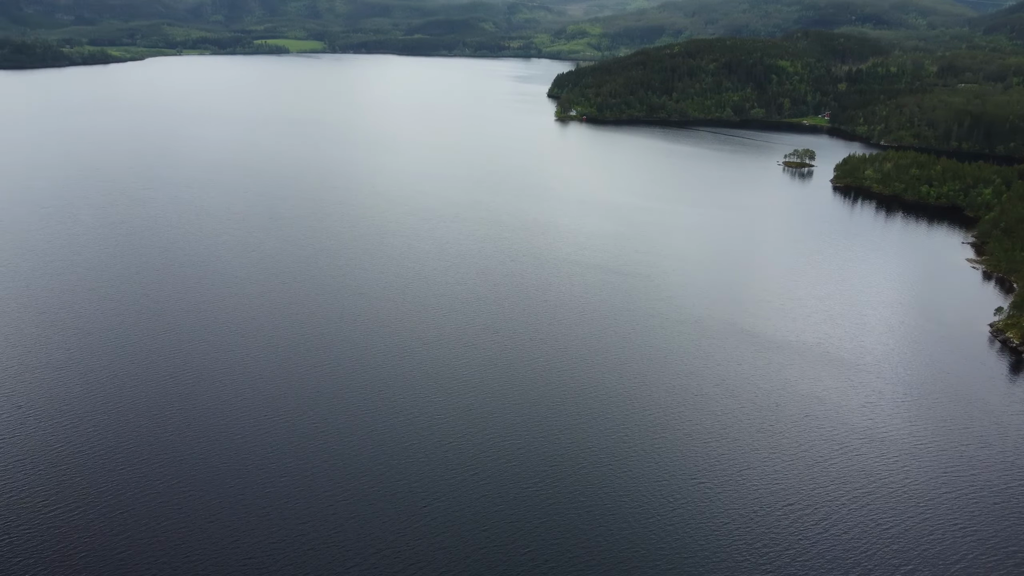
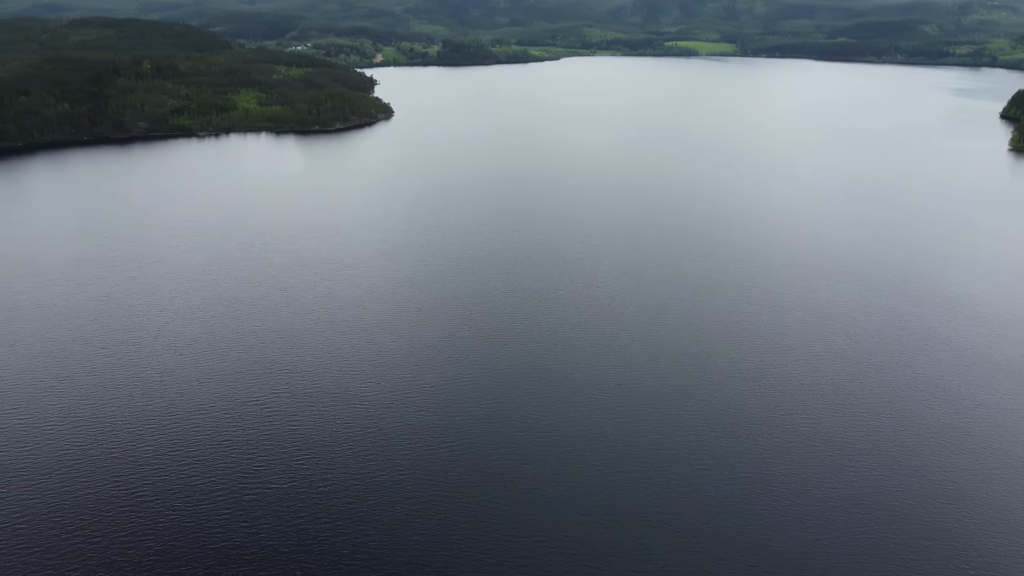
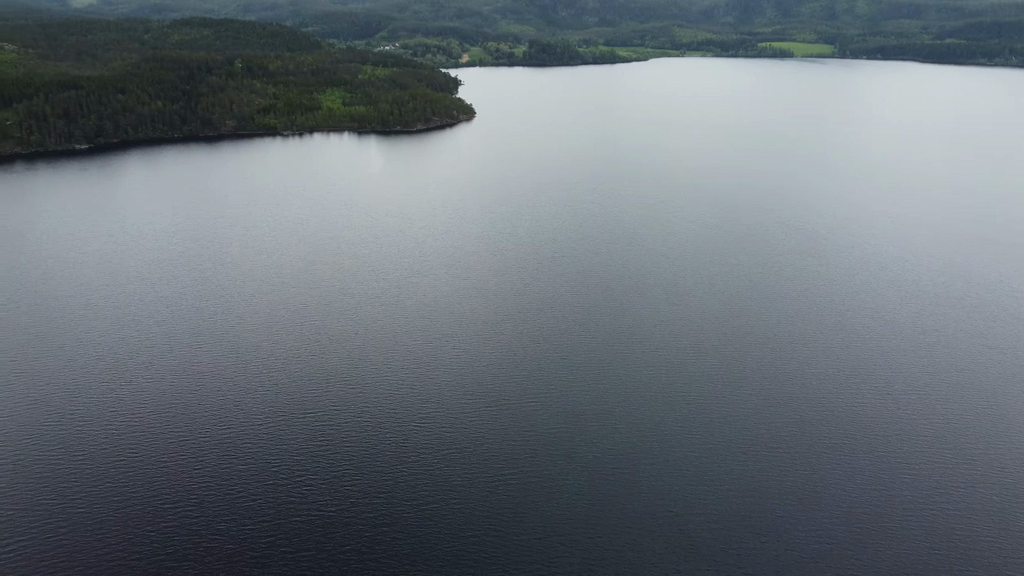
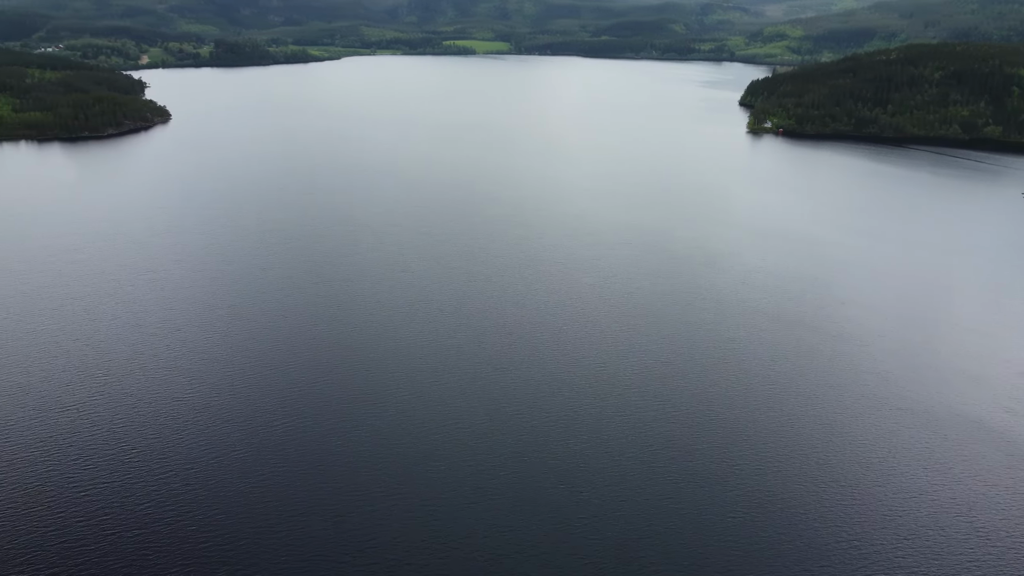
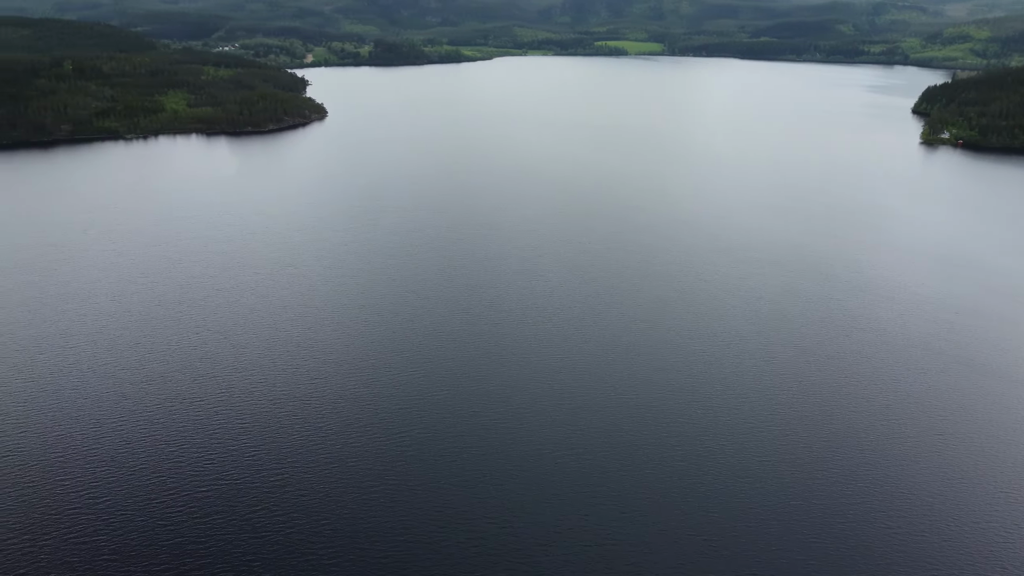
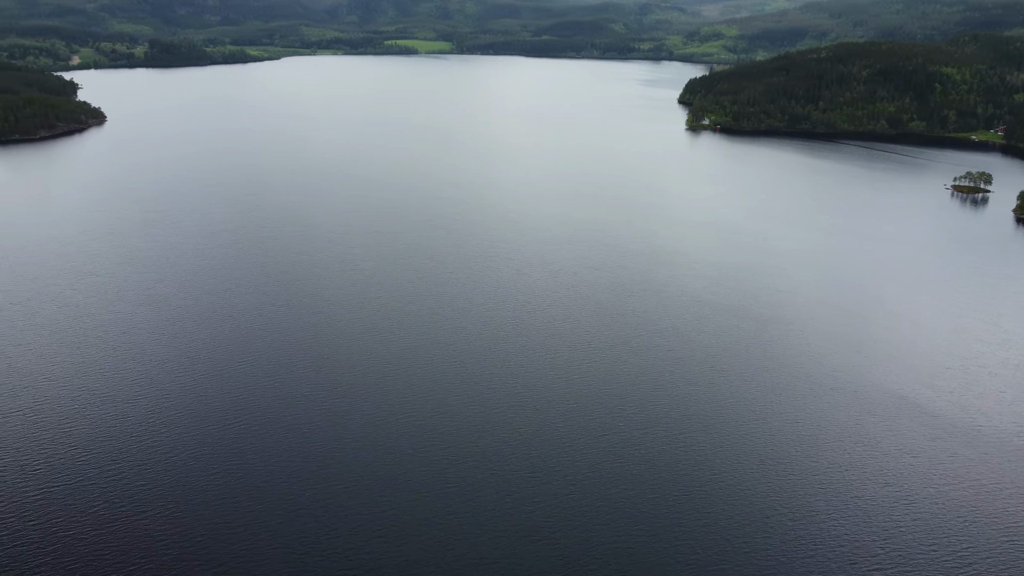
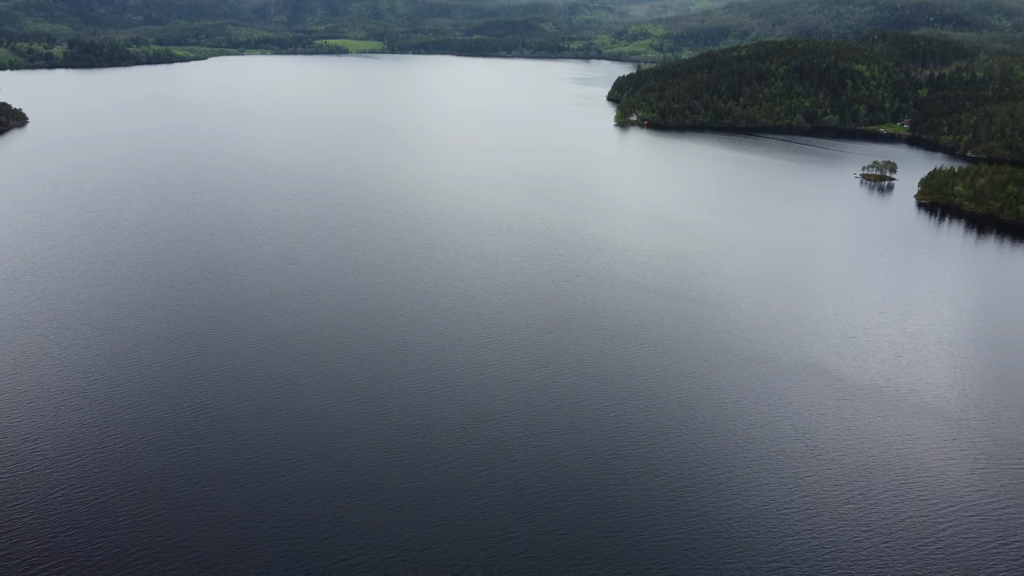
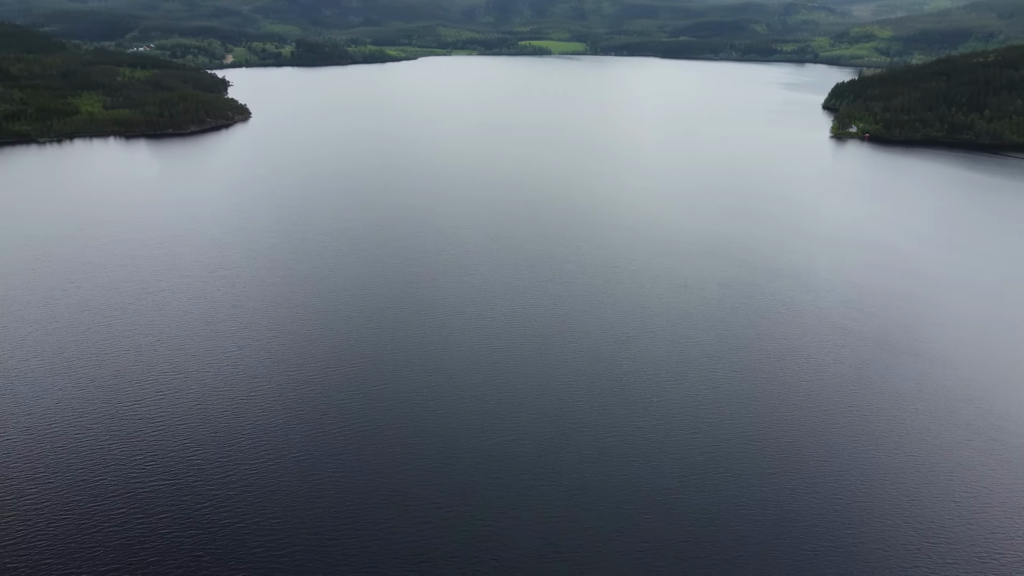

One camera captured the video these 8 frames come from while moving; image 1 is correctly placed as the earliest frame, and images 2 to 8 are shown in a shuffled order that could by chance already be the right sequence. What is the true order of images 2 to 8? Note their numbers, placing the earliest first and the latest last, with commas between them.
7, 6, 4, 8, 5, 2, 3
